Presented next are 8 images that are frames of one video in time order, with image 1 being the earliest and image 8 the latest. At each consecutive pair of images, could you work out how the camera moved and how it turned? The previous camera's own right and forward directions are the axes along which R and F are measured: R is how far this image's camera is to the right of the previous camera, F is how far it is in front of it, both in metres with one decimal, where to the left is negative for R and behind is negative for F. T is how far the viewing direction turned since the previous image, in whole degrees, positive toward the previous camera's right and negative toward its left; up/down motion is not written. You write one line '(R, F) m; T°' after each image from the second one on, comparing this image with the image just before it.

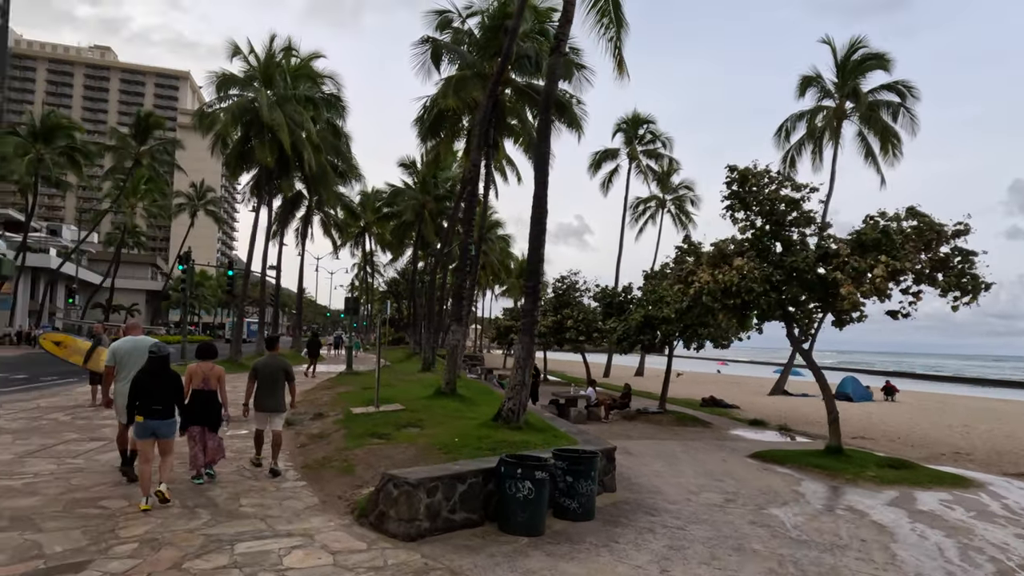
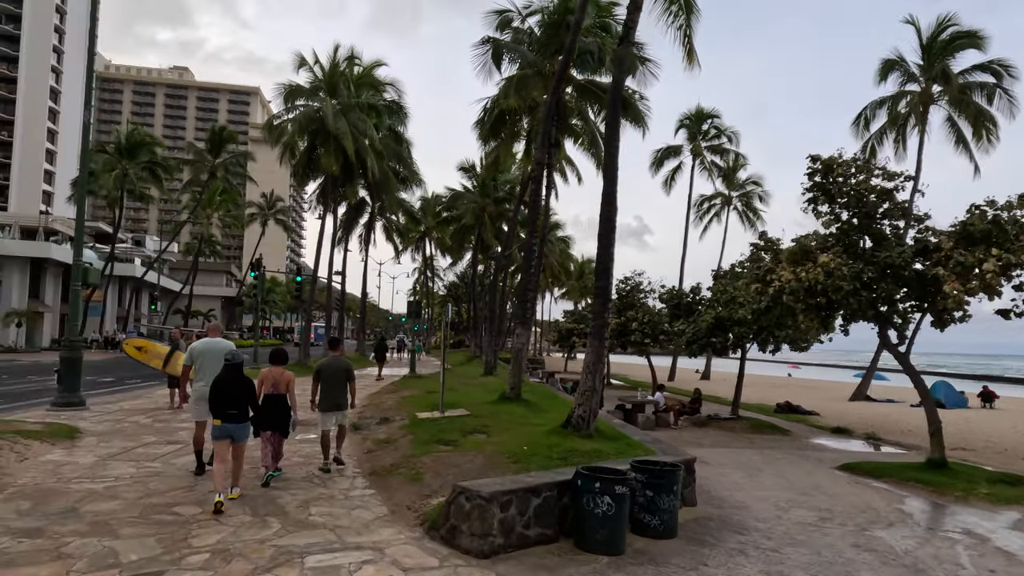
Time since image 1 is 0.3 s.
(-0.2, +0.4) m; -6°
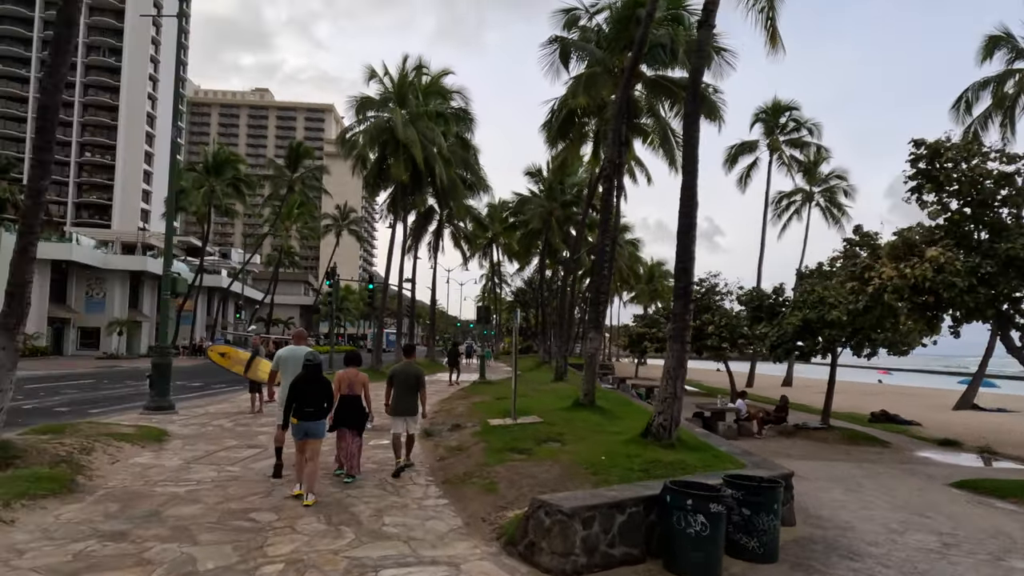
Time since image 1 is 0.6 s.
(-0.1, +0.3) m; -6°
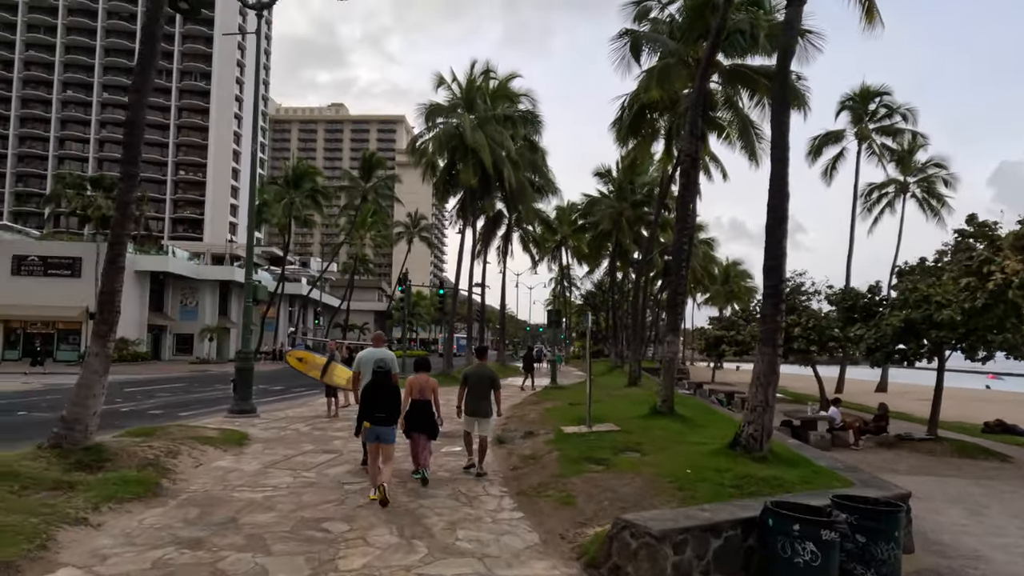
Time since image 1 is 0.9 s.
(-0.1, +0.4) m; -7°
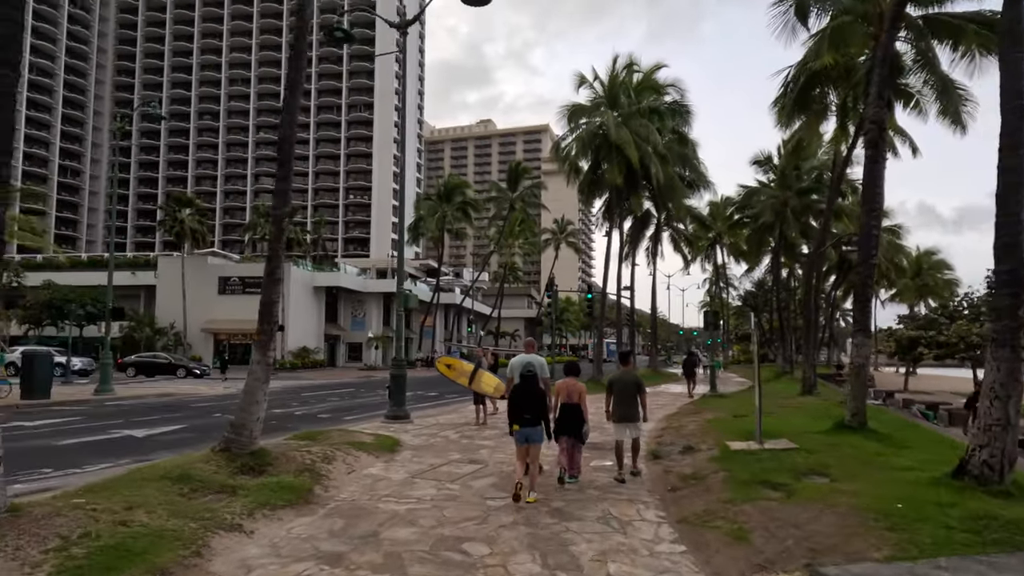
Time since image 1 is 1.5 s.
(0.0, +0.7) m; -14°
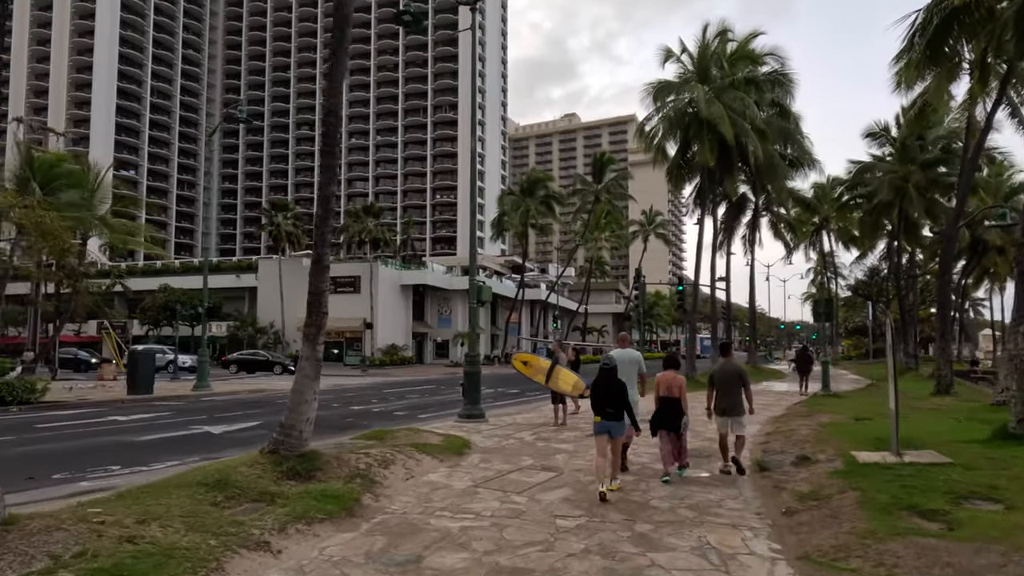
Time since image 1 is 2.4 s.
(+0.2, +1.1) m; -9°
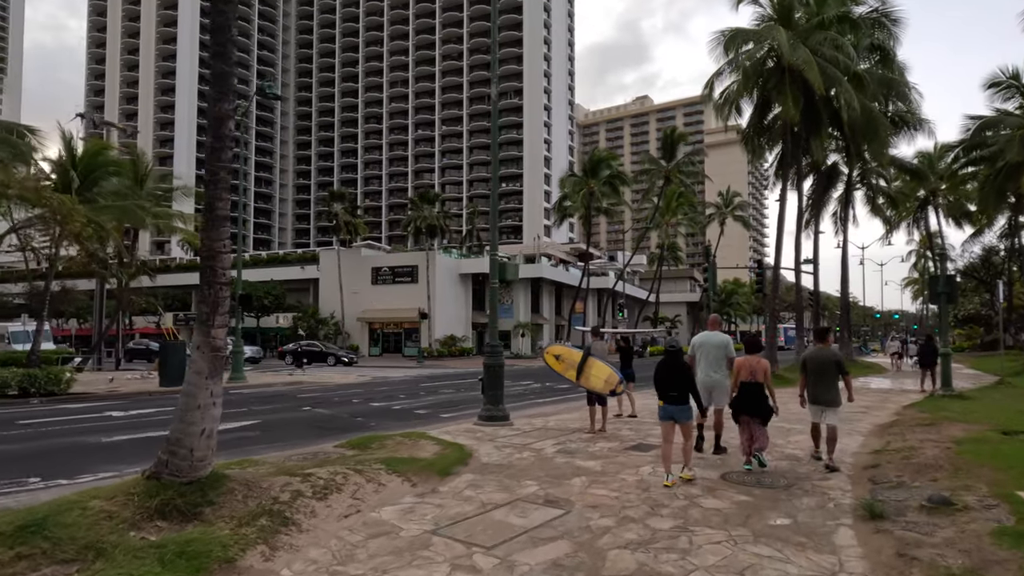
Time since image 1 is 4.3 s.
(+0.8, +2.4) m; -7°
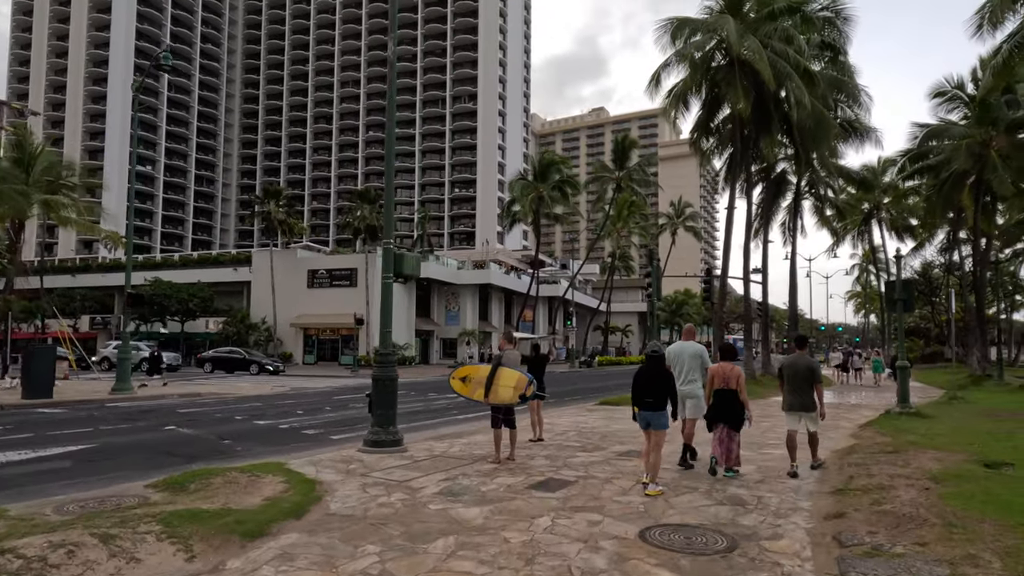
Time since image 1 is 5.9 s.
(+0.9, +1.9) m; +4°
